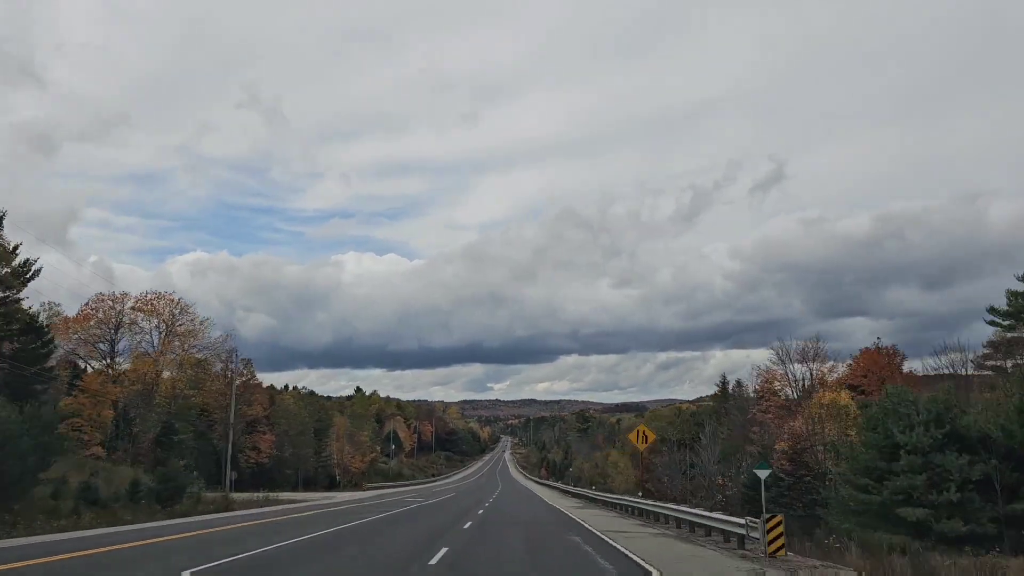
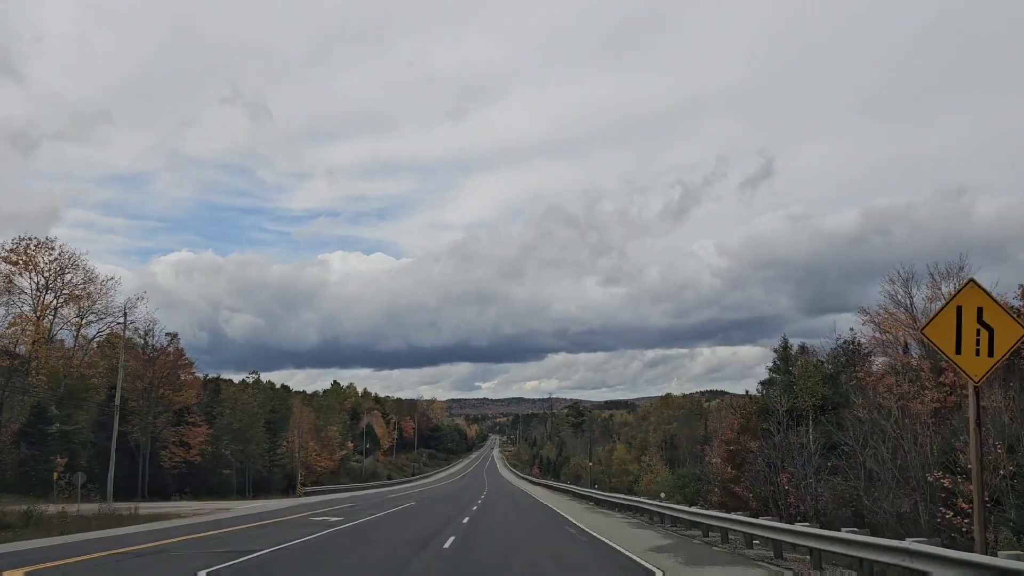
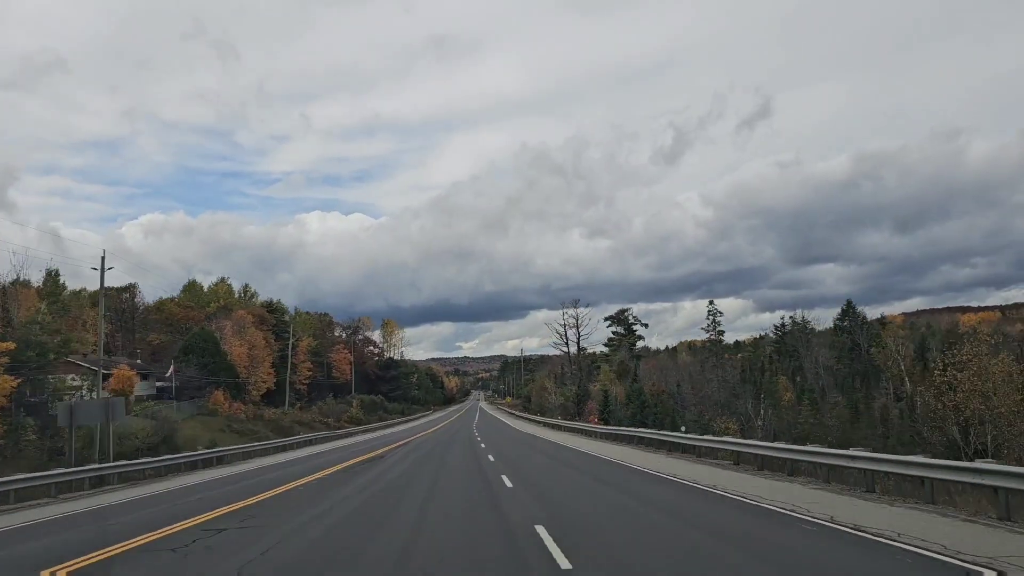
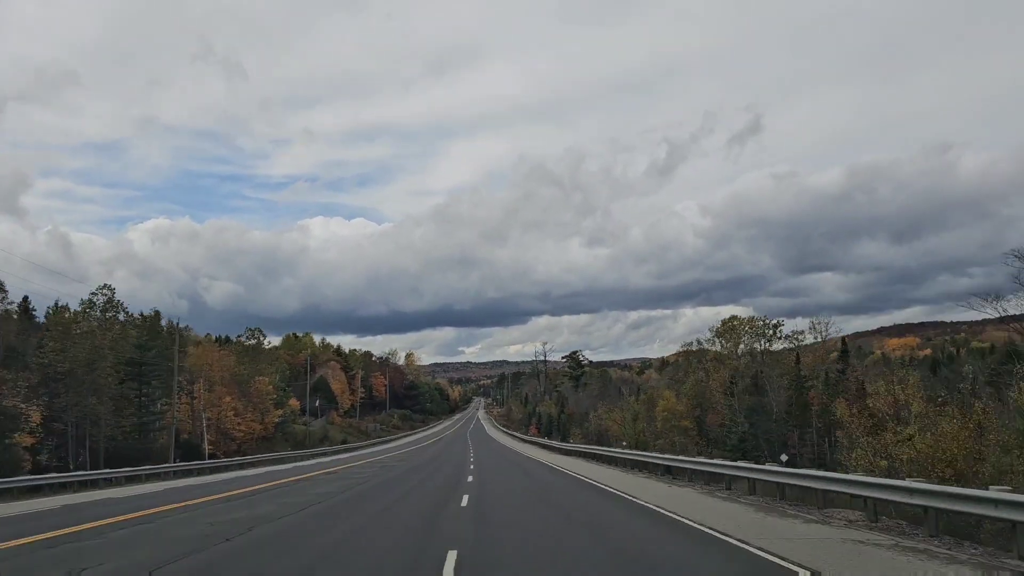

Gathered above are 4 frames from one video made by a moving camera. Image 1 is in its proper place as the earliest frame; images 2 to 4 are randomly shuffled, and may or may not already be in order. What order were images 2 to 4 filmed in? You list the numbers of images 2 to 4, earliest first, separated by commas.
2, 4, 3
